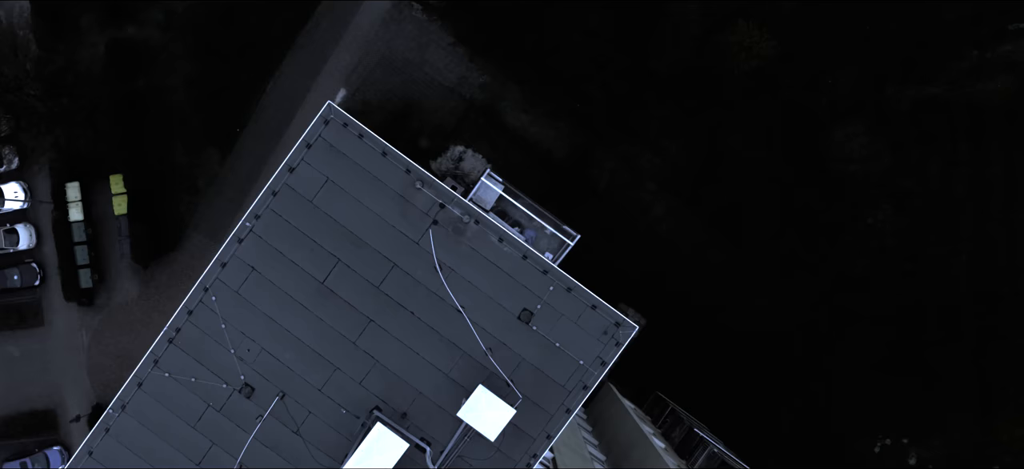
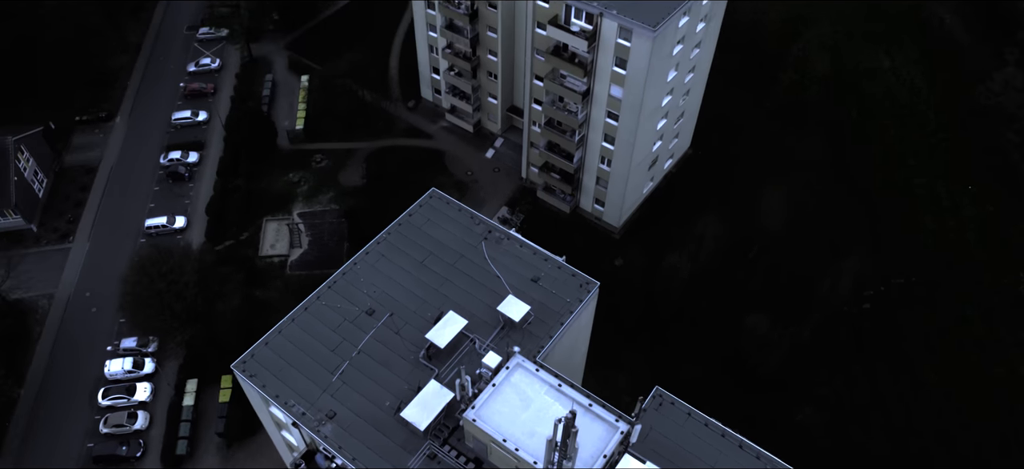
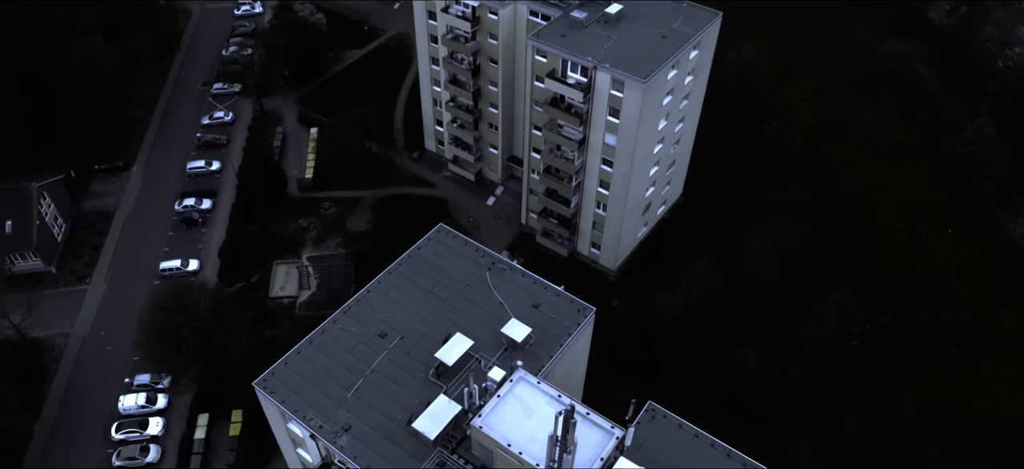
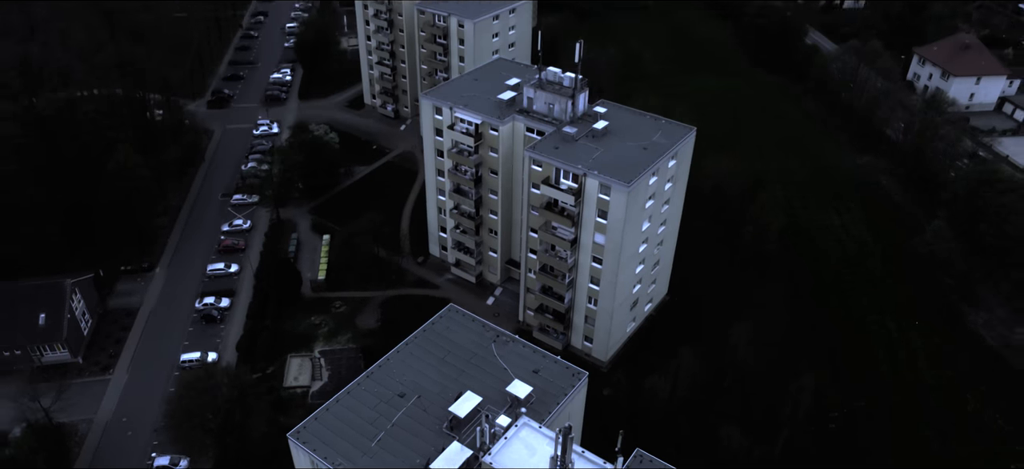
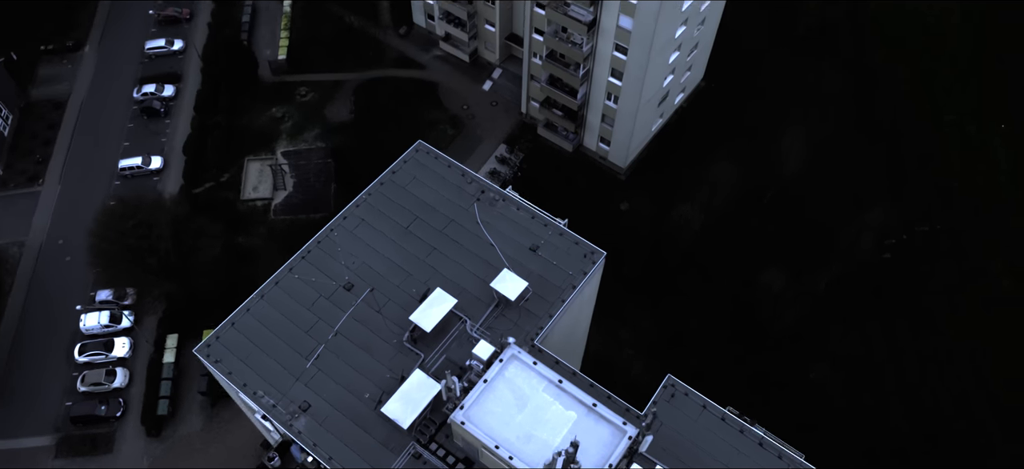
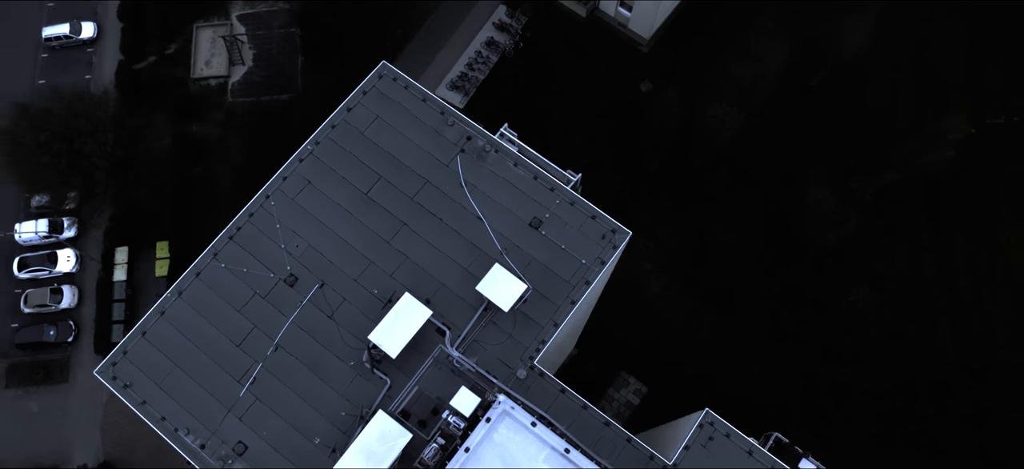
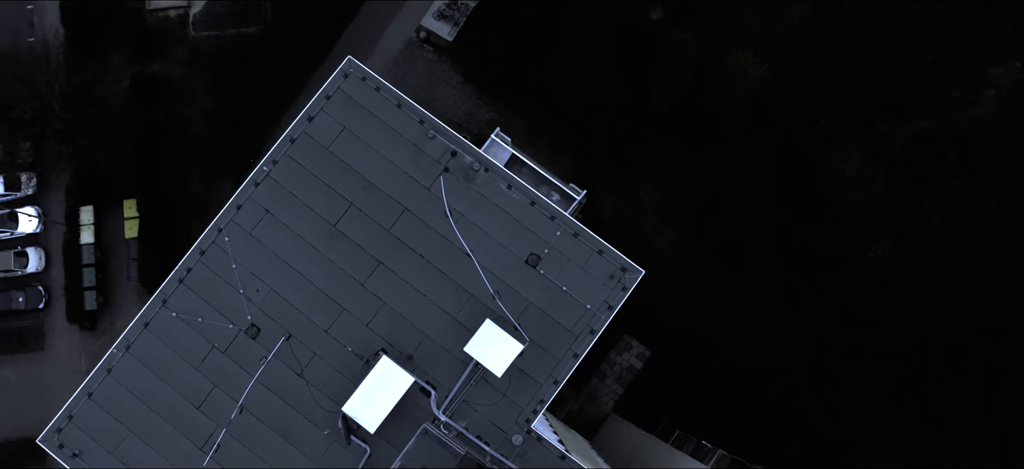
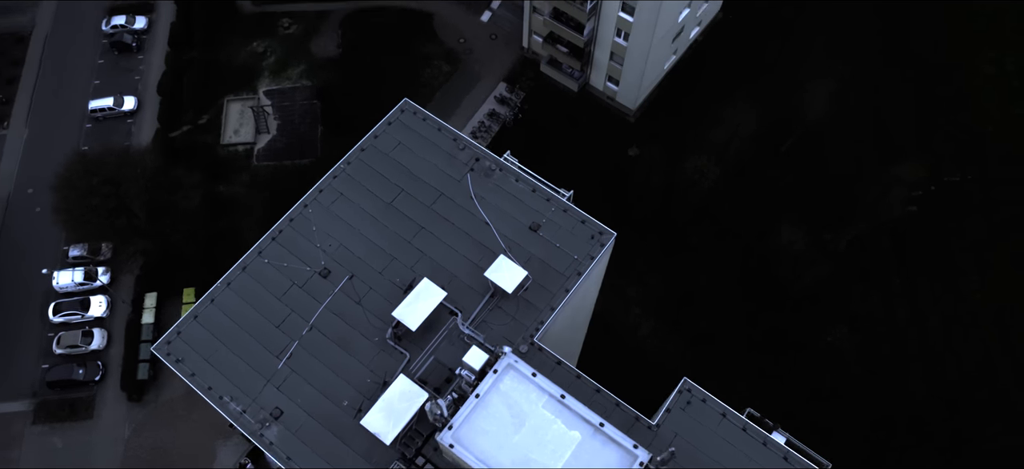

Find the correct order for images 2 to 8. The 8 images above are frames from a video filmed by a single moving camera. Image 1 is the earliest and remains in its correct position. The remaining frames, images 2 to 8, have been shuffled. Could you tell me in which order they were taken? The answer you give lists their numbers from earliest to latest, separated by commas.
7, 6, 8, 5, 2, 3, 4
